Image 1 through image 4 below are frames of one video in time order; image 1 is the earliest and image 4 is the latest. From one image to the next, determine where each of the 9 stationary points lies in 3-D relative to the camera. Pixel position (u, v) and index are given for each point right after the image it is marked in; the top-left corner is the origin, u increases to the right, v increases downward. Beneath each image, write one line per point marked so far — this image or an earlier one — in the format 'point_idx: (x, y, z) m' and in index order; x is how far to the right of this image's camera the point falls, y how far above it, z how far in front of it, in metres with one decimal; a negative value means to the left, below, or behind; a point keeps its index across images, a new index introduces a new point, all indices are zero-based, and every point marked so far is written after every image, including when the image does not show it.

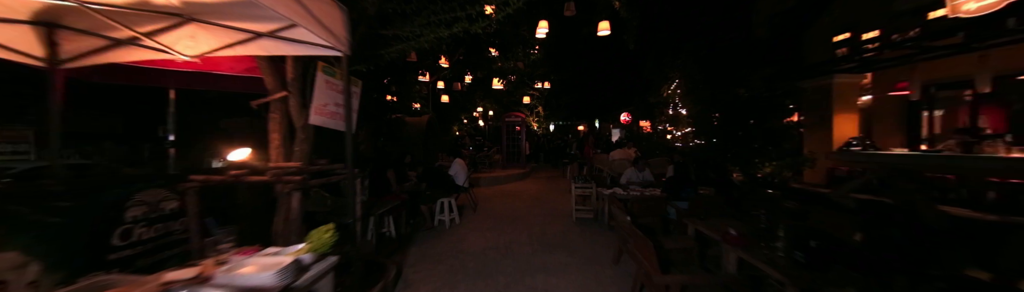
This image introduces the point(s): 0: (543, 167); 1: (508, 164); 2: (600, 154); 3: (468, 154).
0: (+1.7, -1.2, +15.1) m
1: (-0.2, -0.9, +13.1) m
2: (+3.4, -0.3, +10.4) m
3: (-2.0, -0.3, +12.0) m
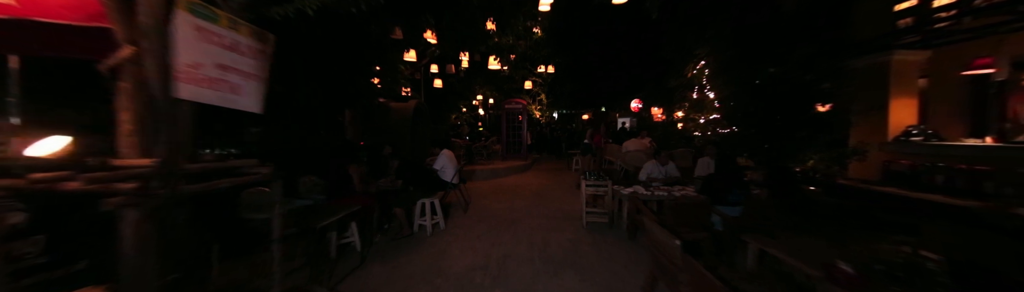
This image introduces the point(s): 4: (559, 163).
0: (+1.8, -0.6, +13.9) m
1: (-0.2, -0.4, +11.9) m
2: (+3.4, +0.1, +9.2) m
3: (-2.0, +0.1, +10.8) m
4: (+2.1, -0.8, +12.3) m
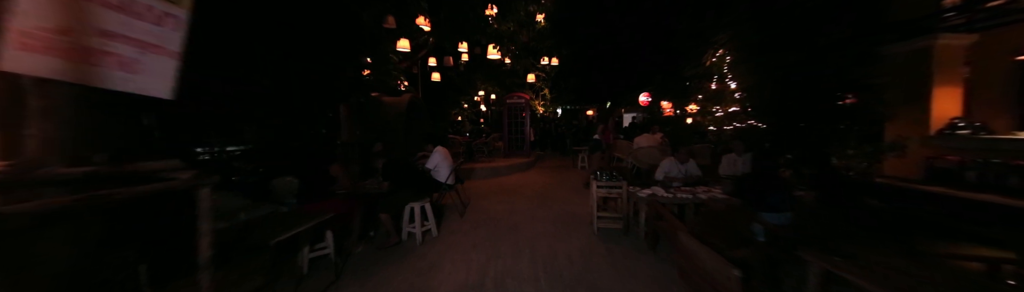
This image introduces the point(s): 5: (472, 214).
0: (+1.9, -0.5, +13.3) m
1: (-0.1, -0.3, +11.3) m
2: (+3.4, +0.2, +8.6) m
3: (-1.9, +0.2, +10.2) m
4: (+2.2, -0.6, +11.6) m
5: (-0.8, -1.4, +5.5) m
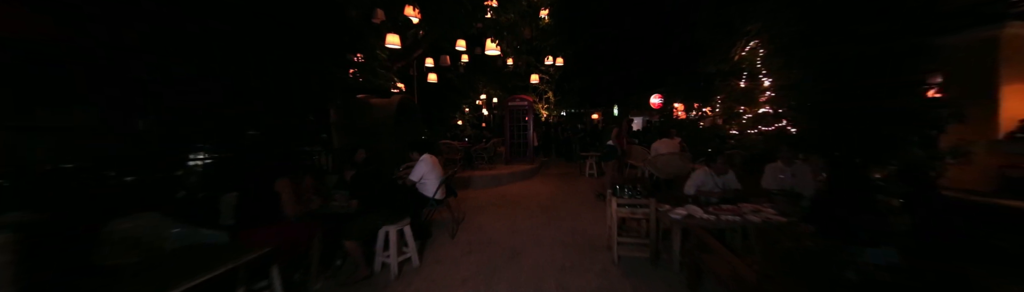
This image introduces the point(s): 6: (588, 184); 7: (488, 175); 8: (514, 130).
0: (+2.0, -0.7, +12.4) m
1: (0.0, -0.5, +10.5) m
2: (+3.5, 0.0, +7.7) m
3: (-1.8, 0.0, +9.5) m
4: (+2.3, -0.8, +10.8) m
5: (-0.8, -1.5, +4.7) m
6: (+2.2, -1.1, +8.0) m
7: (-0.7, -0.9, +8.1) m
8: (+0.1, +0.6, +10.5) m
